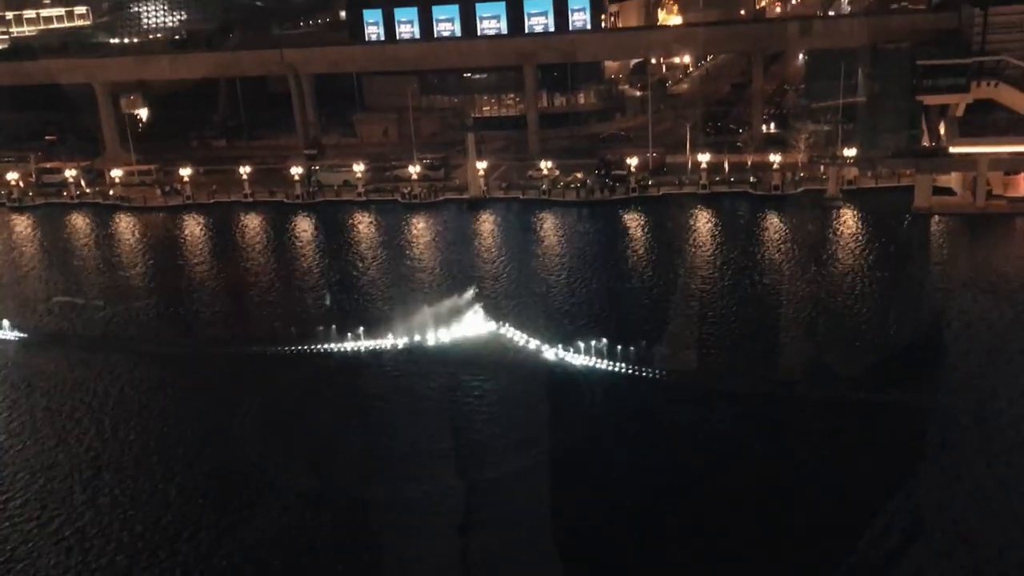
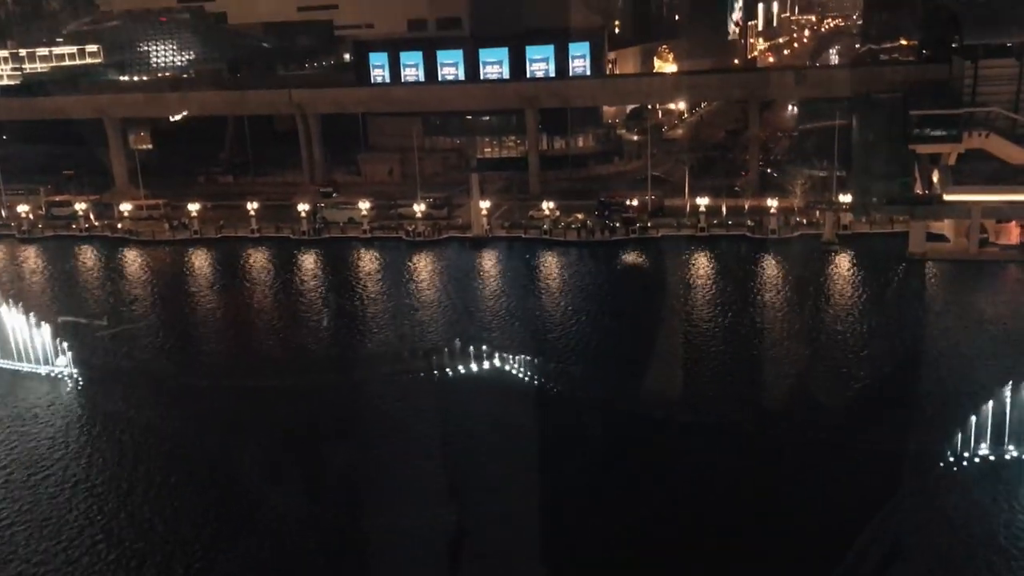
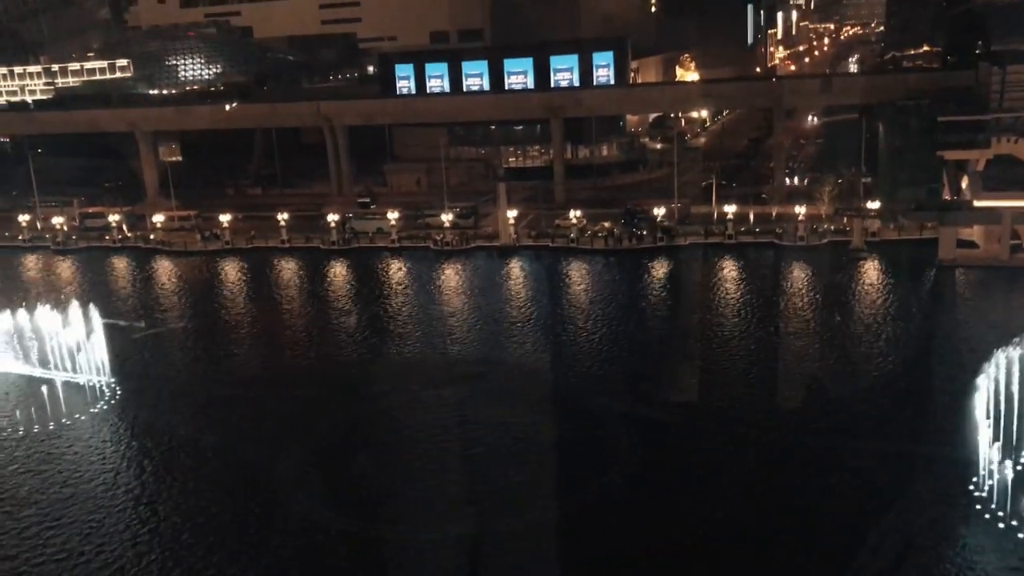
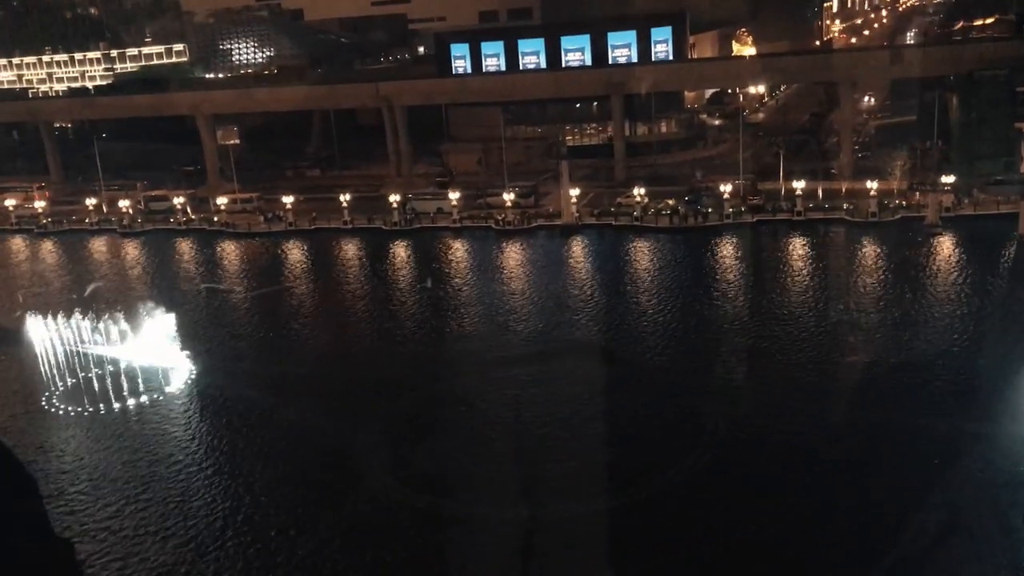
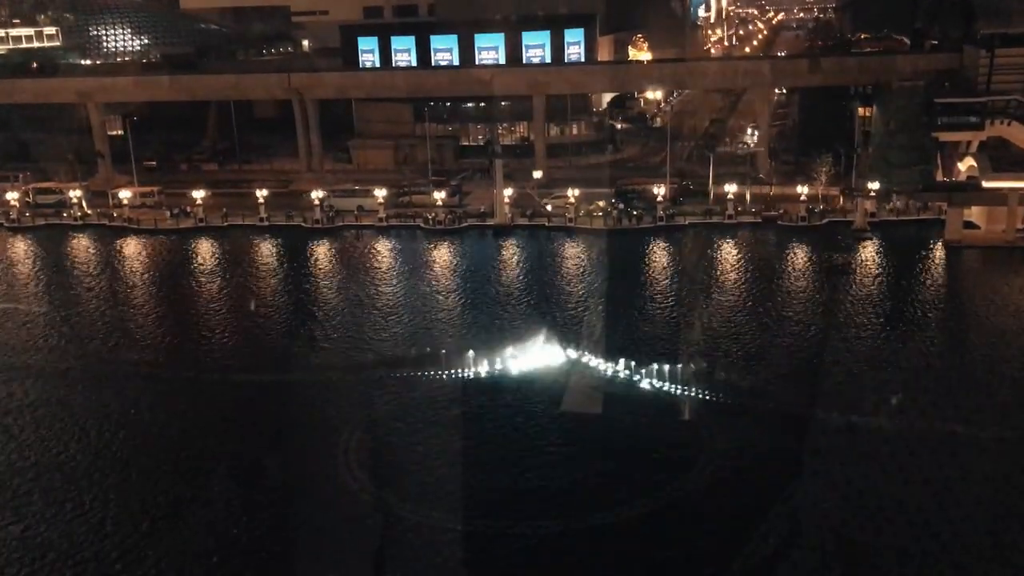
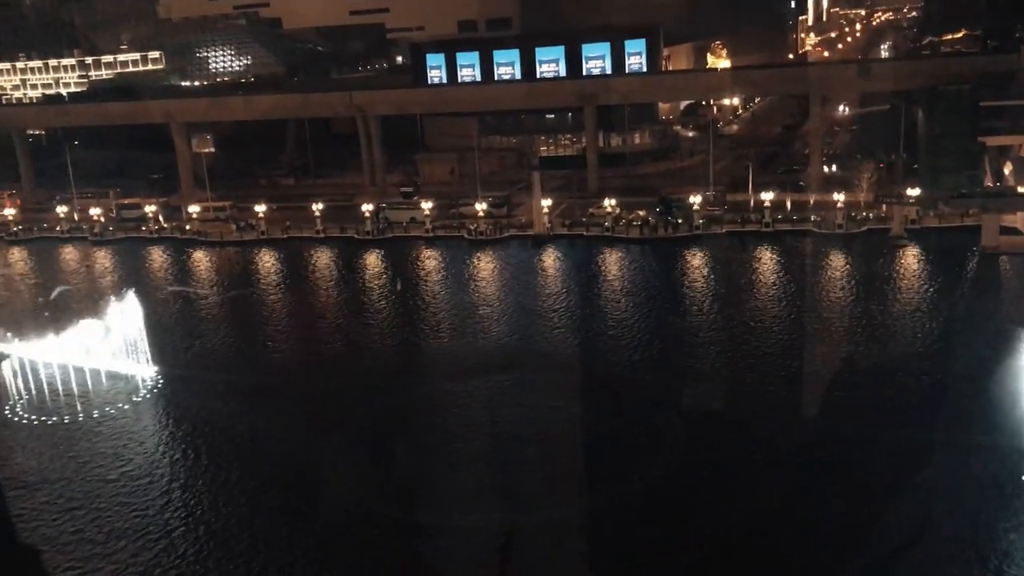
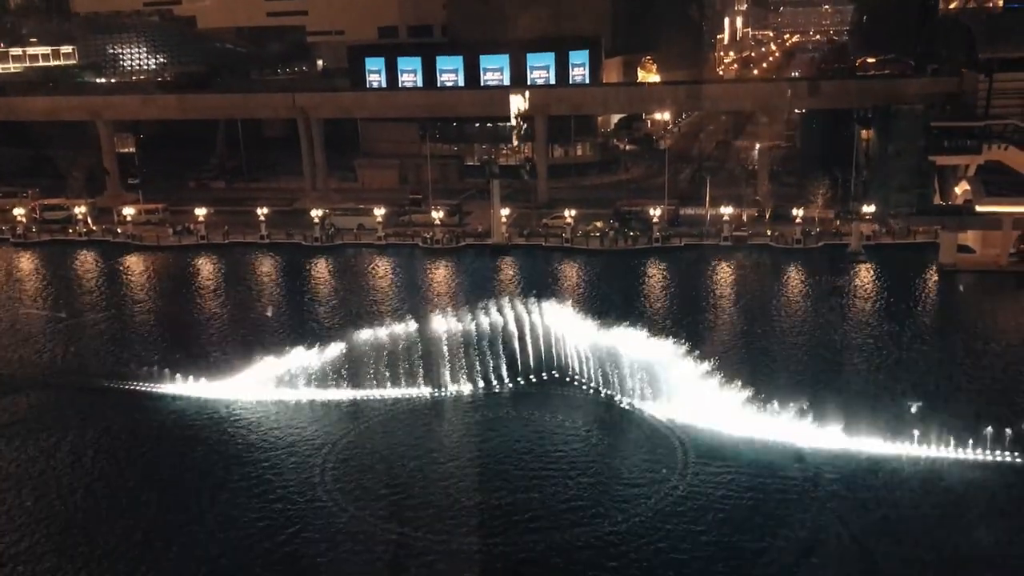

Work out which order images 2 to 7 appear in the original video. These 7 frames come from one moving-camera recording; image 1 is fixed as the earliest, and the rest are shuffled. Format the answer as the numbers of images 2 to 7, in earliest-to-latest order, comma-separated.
2, 3, 6, 4, 7, 5
